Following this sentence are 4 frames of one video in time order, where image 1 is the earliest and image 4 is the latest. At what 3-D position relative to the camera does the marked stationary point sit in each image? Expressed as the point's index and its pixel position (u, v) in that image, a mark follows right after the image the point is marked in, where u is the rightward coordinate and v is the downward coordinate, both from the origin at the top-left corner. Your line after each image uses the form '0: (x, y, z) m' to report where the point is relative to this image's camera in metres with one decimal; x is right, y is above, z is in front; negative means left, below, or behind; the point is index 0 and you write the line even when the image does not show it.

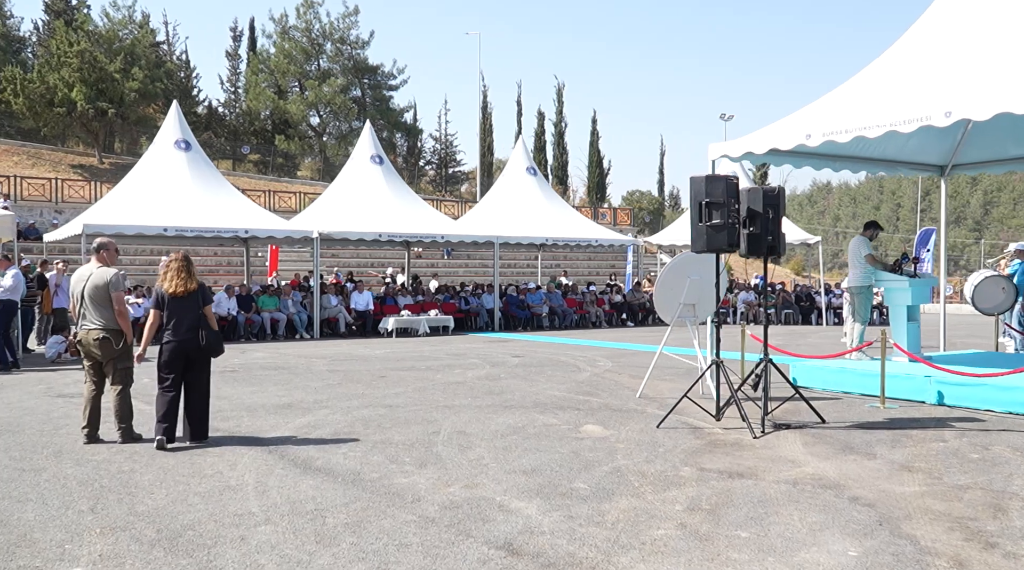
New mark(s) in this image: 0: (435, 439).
0: (-0.6, -1.3, +7.8) m
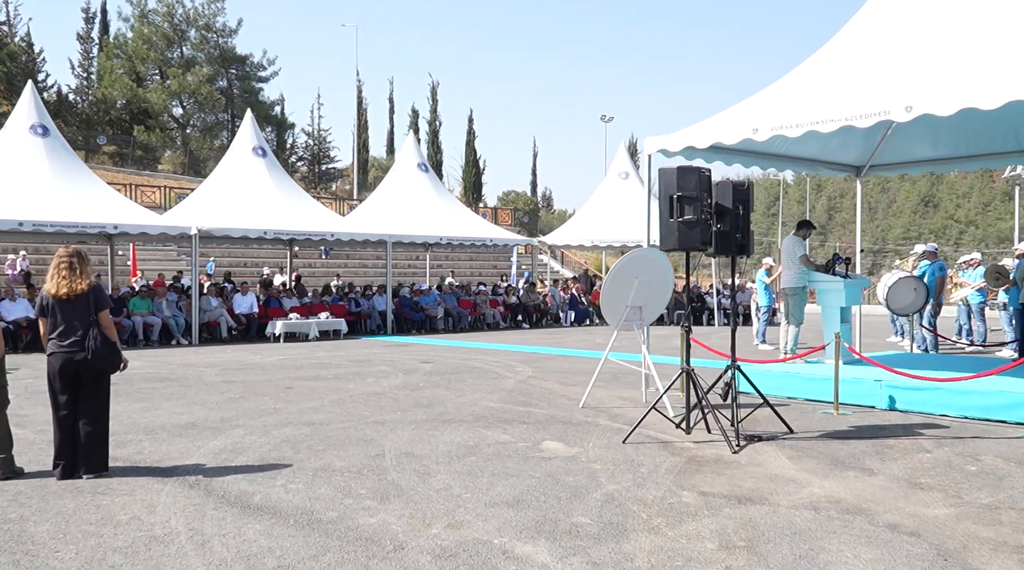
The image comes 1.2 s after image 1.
0: (-0.9, -1.3, +6.8) m
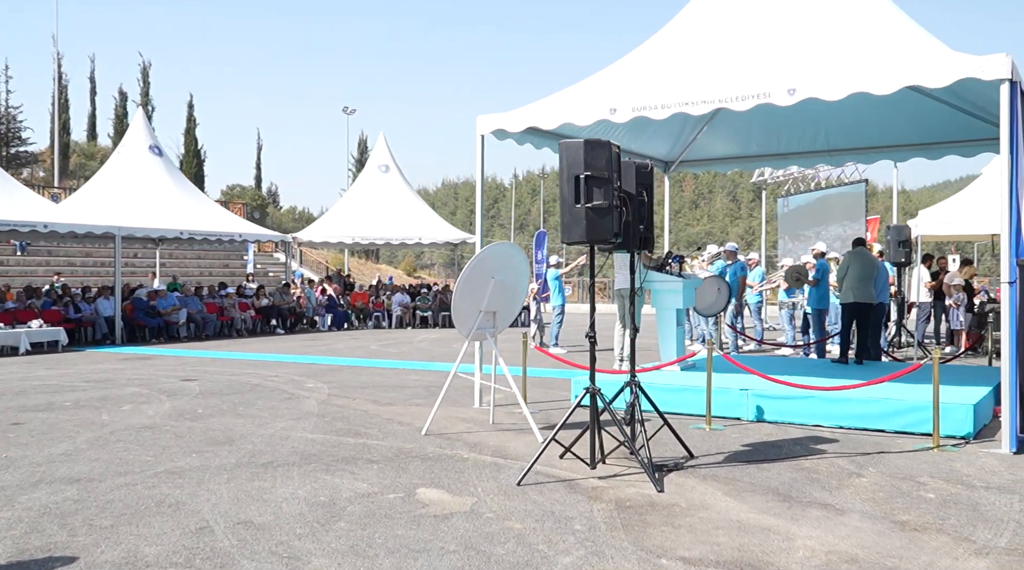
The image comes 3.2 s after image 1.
0: (-1.5, -1.3, +4.7) m
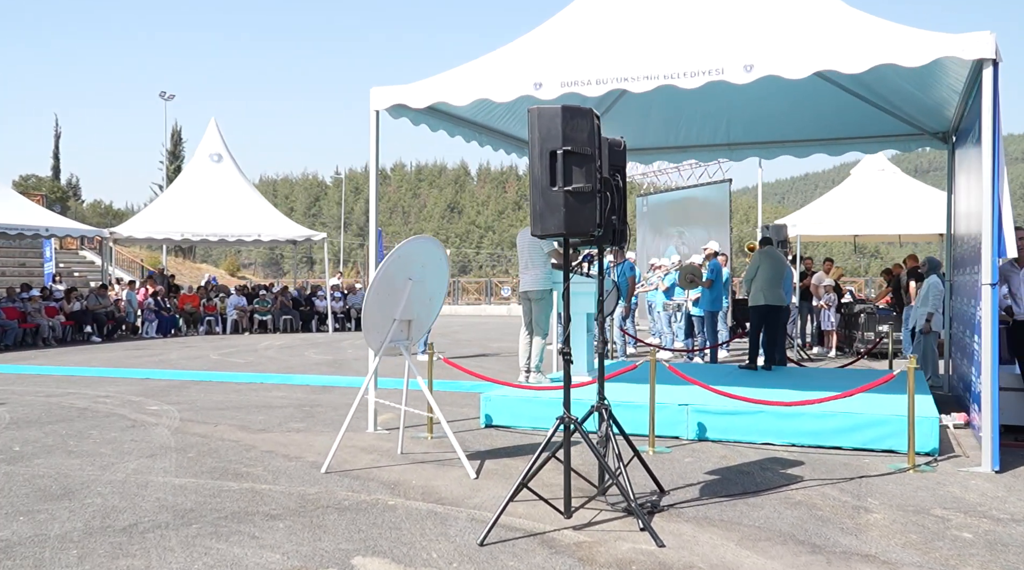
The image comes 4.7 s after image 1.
0: (-1.4, -1.3, +3.1) m
